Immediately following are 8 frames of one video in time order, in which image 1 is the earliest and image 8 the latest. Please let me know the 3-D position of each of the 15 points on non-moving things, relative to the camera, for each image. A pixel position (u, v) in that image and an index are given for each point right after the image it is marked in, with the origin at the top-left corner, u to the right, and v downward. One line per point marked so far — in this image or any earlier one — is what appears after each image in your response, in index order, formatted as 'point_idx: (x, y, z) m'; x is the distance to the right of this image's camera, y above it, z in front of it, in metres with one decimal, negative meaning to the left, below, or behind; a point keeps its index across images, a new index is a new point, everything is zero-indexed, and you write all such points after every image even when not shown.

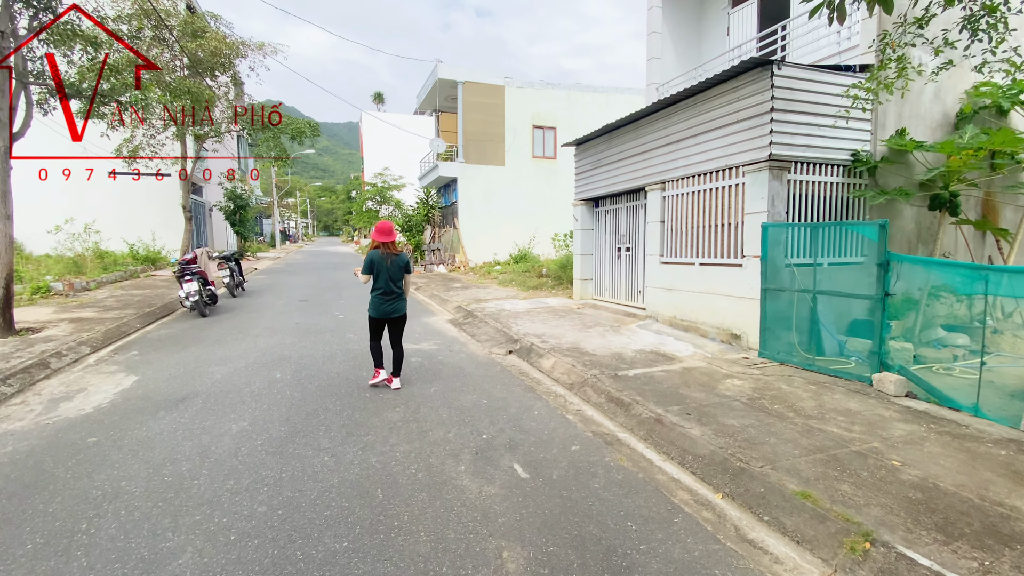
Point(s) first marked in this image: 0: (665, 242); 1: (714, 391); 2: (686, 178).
0: (+2.4, +0.7, +7.4) m
1: (+1.9, -1.0, +4.6) m
2: (+2.5, +1.6, +6.9) m
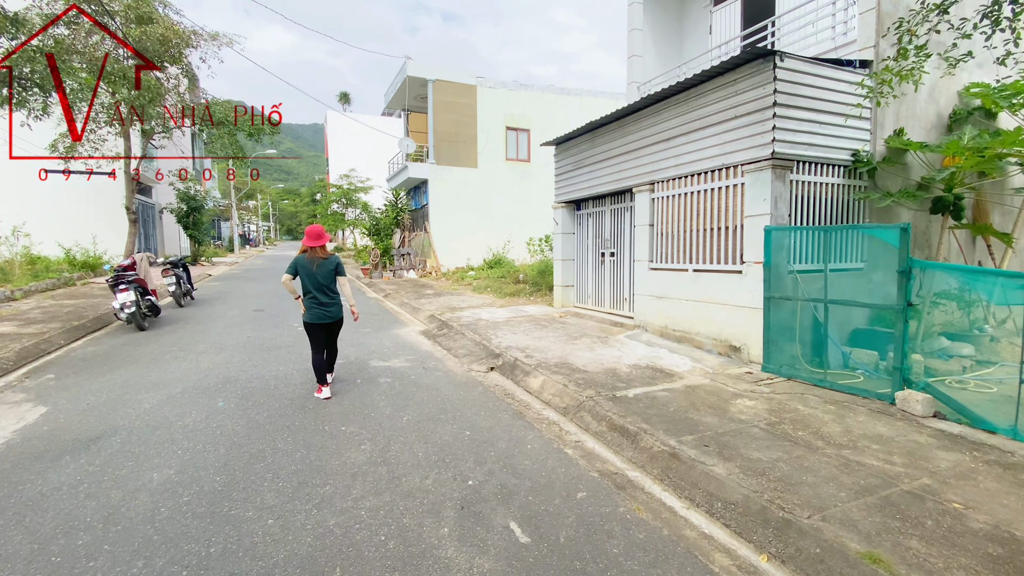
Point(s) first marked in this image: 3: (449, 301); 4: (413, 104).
0: (+2.1, +0.6, +6.9) m
1: (+1.8, -1.1, +4.0) m
2: (+2.2, +1.5, +6.5) m
3: (-1.4, -0.3, +10.8) m
4: (-4.1, +7.7, +19.9) m
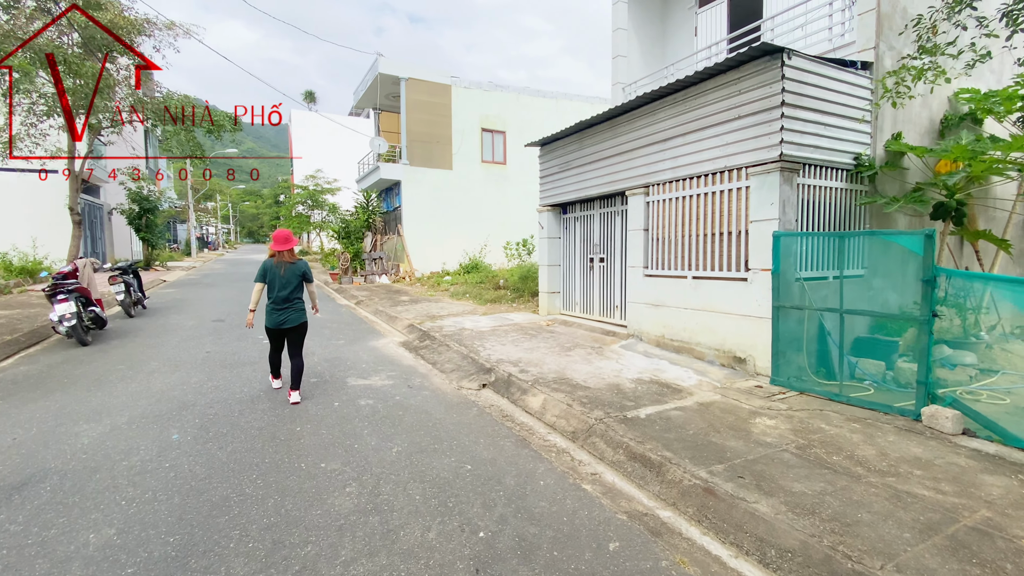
0: (+1.9, +0.5, +6.6) m
1: (+1.9, -1.2, +3.7) m
2: (+2.1, +1.4, +6.2) m
3: (-1.8, -0.5, +10.3) m
4: (-5.1, +7.5, +19.2) m
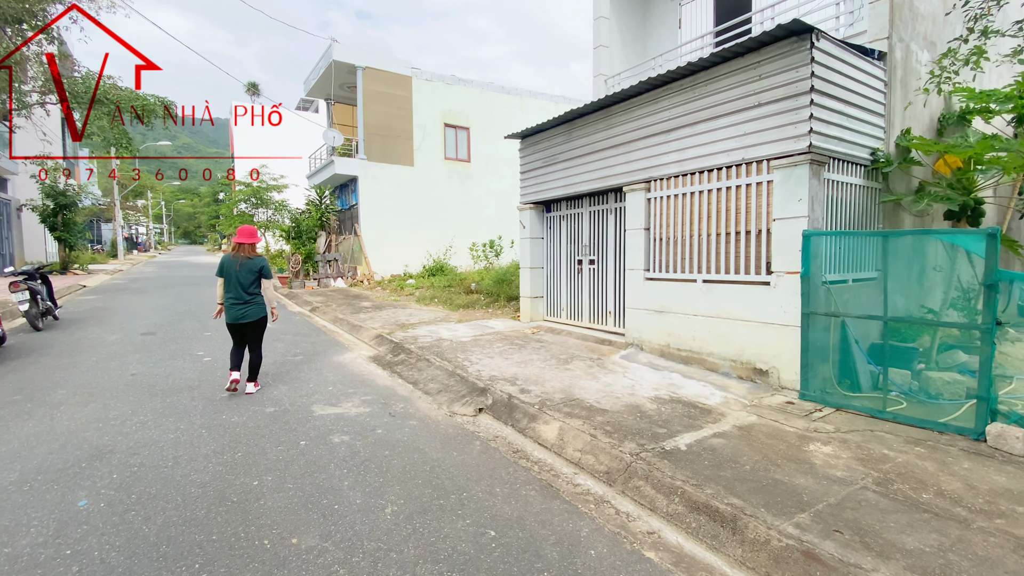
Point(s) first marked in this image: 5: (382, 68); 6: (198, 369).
0: (+1.8, +0.4, +6.0) m
1: (+2.0, -1.2, +3.1) m
2: (+2.0, +1.3, +5.6) m
3: (-2.3, -0.6, +9.3) m
4: (-6.5, +7.3, +17.9) m
5: (-4.4, +7.4, +16.1) m
6: (-3.7, -1.0, +5.7) m
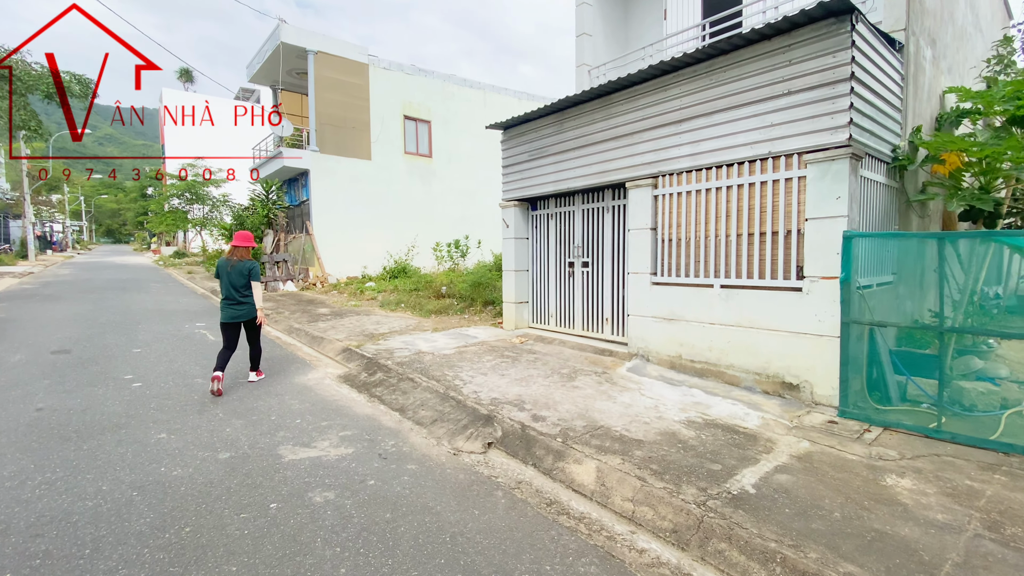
0: (+1.7, +0.4, +5.5) m
1: (+2.3, -1.3, +2.7) m
2: (+2.0, +1.3, +5.1) m
3: (-2.7, -0.6, +8.4) m
4: (-7.8, +7.2, +16.5) m
5: (-5.5, +7.3, +14.9) m
6: (-3.7, -1.1, +4.6) m
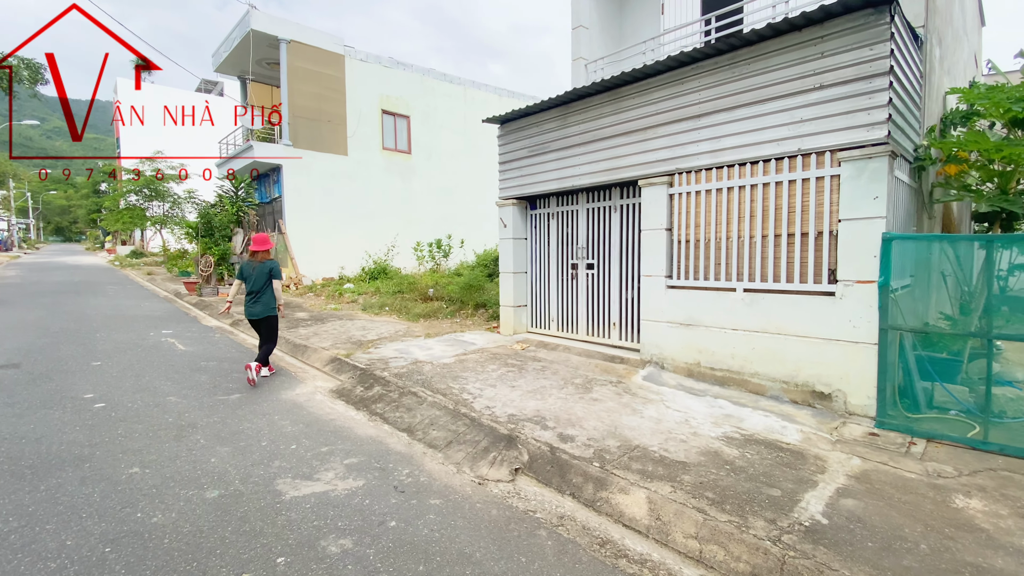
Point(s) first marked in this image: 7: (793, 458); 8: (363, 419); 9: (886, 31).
0: (+1.8, +0.3, +5.2) m
1: (+2.5, -1.3, +2.4) m
2: (+2.1, +1.2, +4.9) m
3: (-2.7, -0.7, +7.8) m
4: (-8.4, +7.1, +15.6) m
5: (-6.0, +7.2, +14.1) m
6: (-3.6, -1.1, +4.0) m
7: (+2.0, -1.2, +3.4) m
8: (-1.3, -1.2, +4.2) m
9: (+3.0, +2.1, +3.9) m
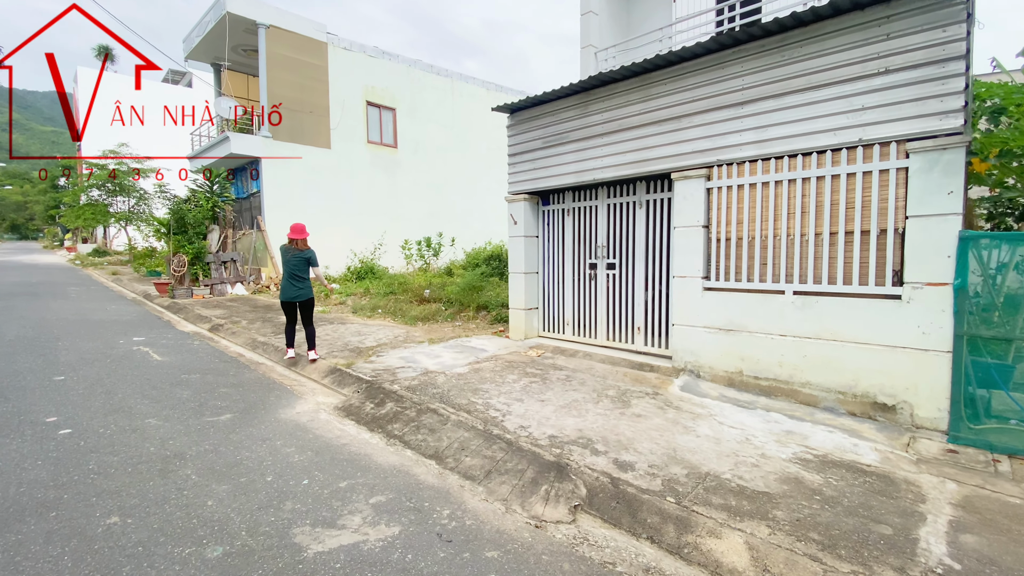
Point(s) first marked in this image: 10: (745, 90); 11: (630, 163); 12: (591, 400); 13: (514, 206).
0: (+2.0, +0.3, +4.8) m
1: (+2.9, -1.4, +2.1) m
2: (+2.3, +1.2, +4.5) m
3: (-2.6, -0.7, +7.2) m
4: (-8.7, +7.1, +14.7) m
5: (-6.2, +7.2, +13.3) m
6: (-3.2, -1.2, +3.3) m
7: (+2.3, -1.2, +3.0) m
8: (-1.0, -1.2, +3.7) m
9: (+3.3, +2.1, +3.5) m
10: (+2.2, +1.9, +4.5) m
11: (+1.4, +1.4, +5.3) m
12: (+0.7, -1.0, +4.4) m
13: (0.0, +1.1, +6.7) m
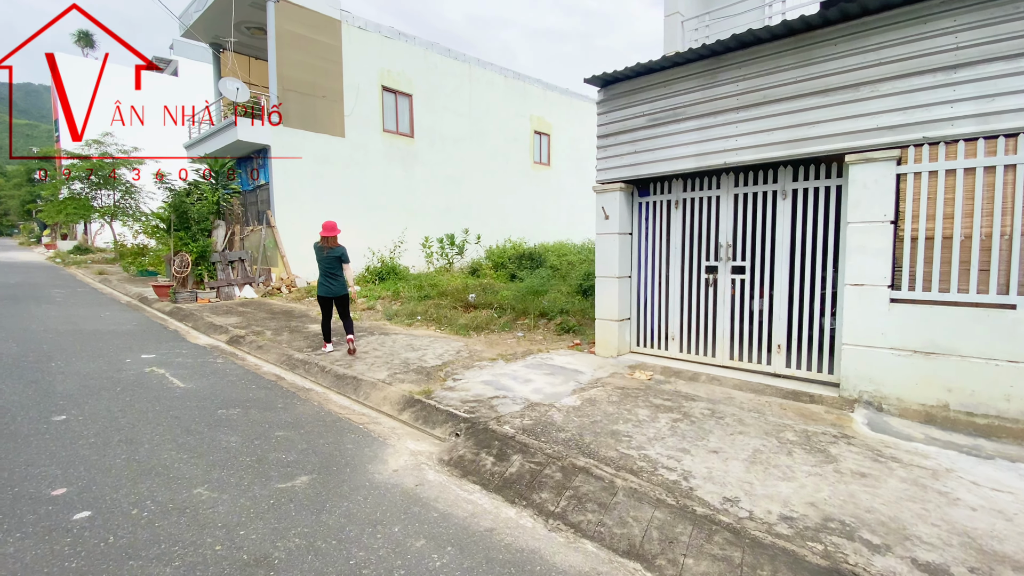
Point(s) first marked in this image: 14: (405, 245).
0: (+3.2, +0.2, +3.8) m
1: (+4.1, -1.5, +1.1) m
2: (+3.4, +1.1, +3.5) m
3: (-1.6, -0.8, +6.1) m
4: (-7.8, +7.1, +13.3) m
5: (-5.3, +7.2, +12.1) m
6: (-2.1, -1.3, +2.2) m
7: (+3.5, -1.3, +2.1) m
8: (+0.1, -1.3, +2.6) m
9: (+4.5, +2.0, +2.6) m
10: (+3.3, +1.8, +3.5) m
11: (+2.5, +1.3, +4.3) m
12: (+1.8, -1.1, +3.4) m
13: (+1.1, +1.1, +5.6) m
14: (-3.4, +1.3, +14.4) m
